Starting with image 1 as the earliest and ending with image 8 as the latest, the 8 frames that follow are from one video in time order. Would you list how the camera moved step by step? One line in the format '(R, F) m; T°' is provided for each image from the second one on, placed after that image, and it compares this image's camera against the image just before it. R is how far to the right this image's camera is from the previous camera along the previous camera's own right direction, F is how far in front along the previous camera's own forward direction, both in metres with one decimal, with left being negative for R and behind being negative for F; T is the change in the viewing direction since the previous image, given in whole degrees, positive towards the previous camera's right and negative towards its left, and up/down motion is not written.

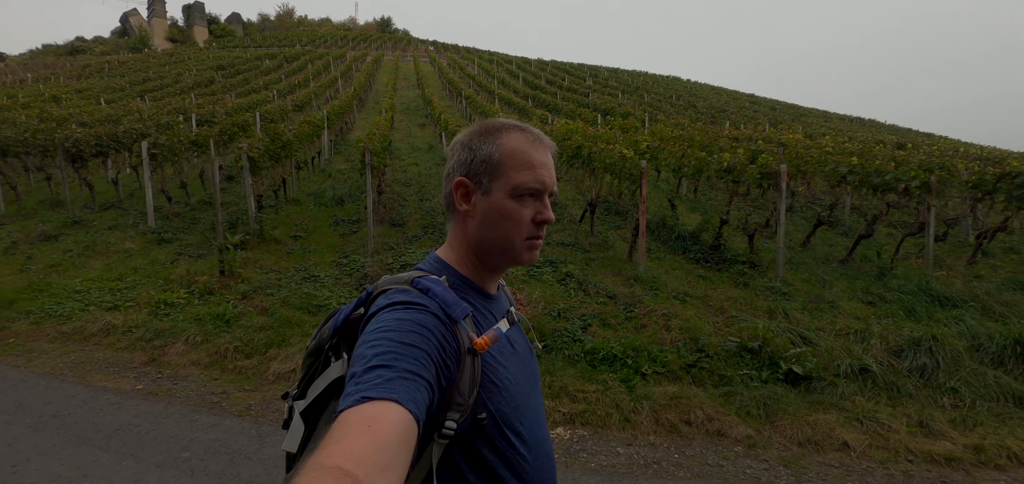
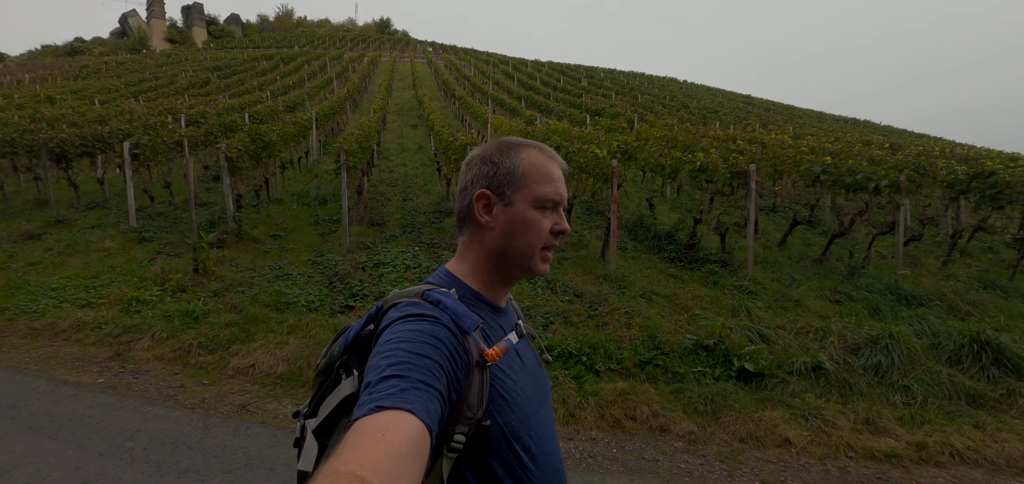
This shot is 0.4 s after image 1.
(+0.5, 0.0) m; 0°
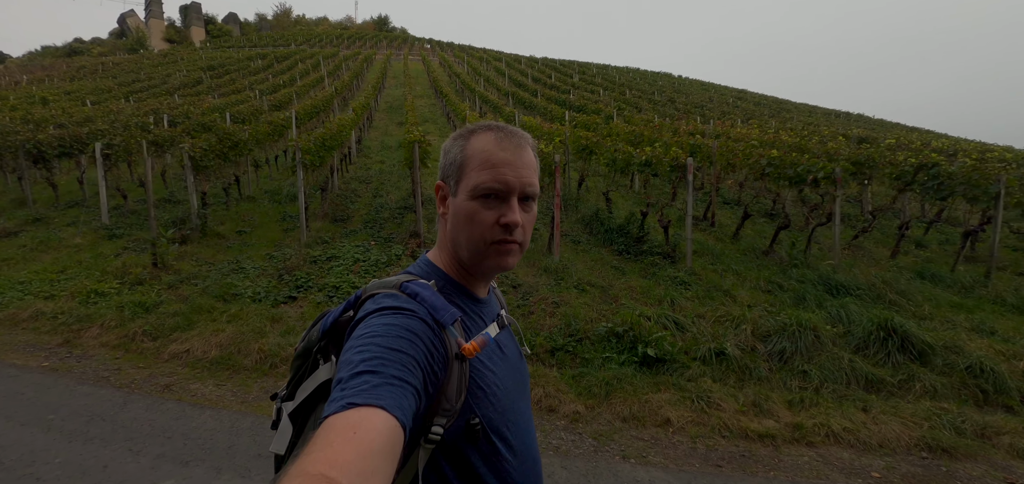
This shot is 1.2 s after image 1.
(+1.0, -0.2) m; -1°
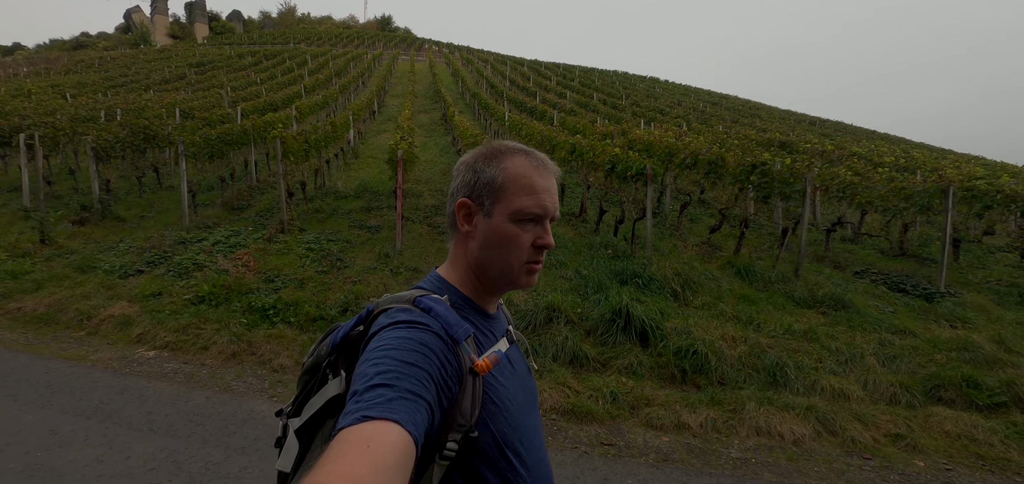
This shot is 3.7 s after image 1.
(+3.3, -0.5) m; -3°
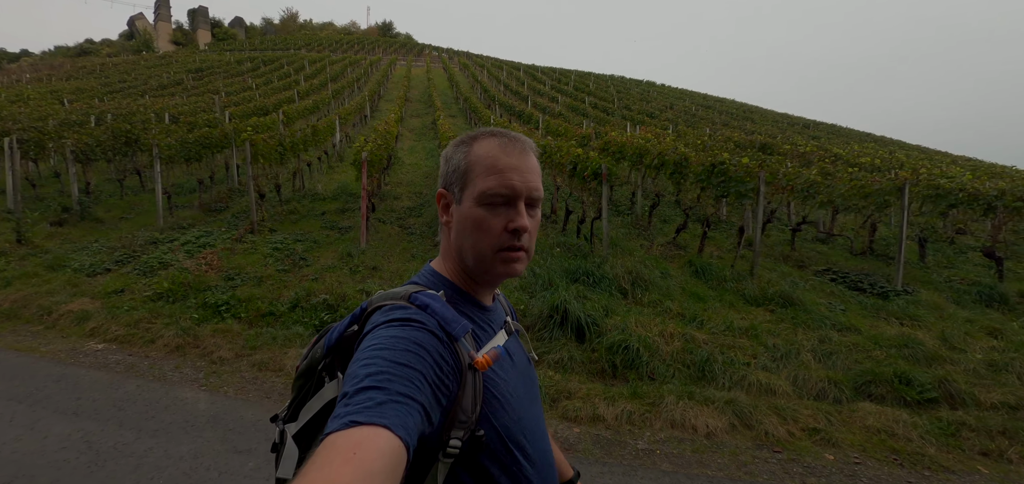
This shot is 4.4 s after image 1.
(+0.9, -0.1) m; -1°
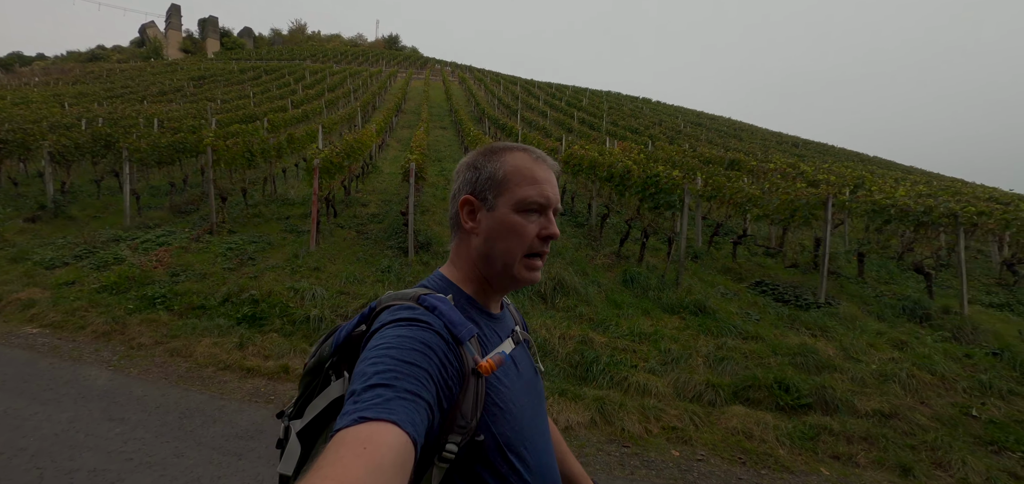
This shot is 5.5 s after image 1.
(+1.4, -0.3) m; -1°
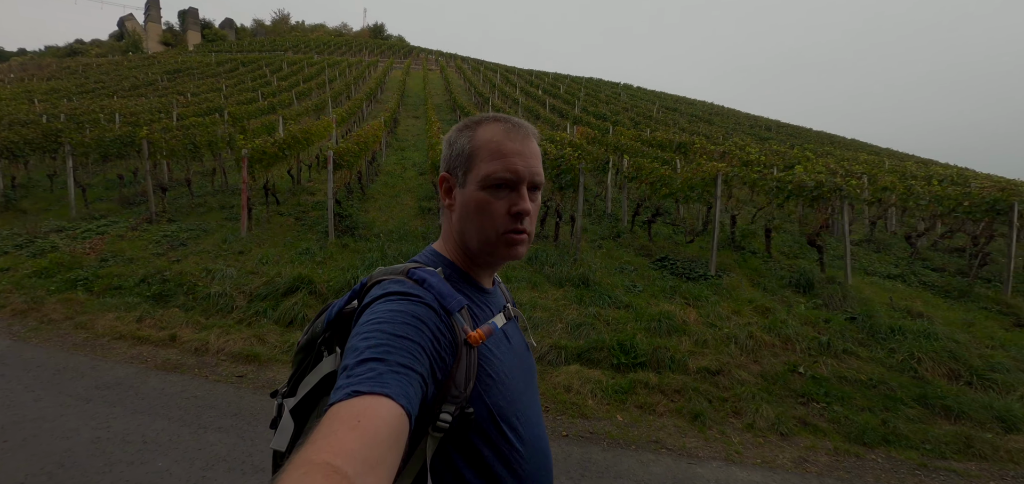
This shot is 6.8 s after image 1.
(+1.9, -0.5) m; -1°
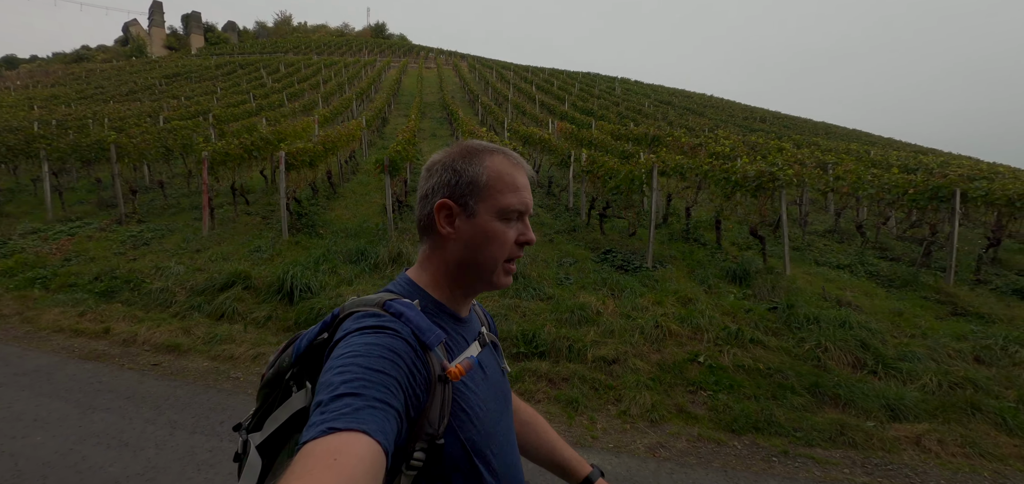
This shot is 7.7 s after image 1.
(+1.5, -0.2) m; -2°
